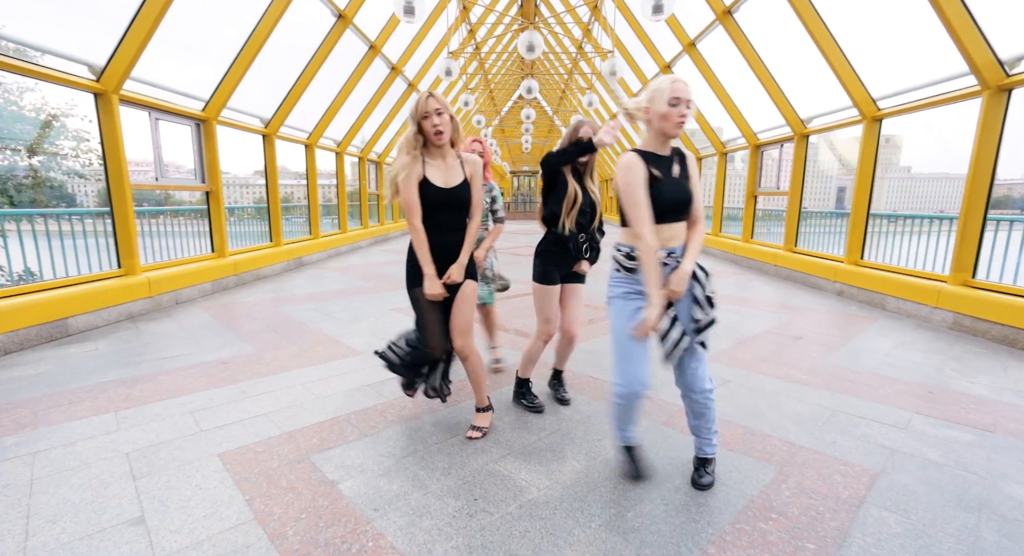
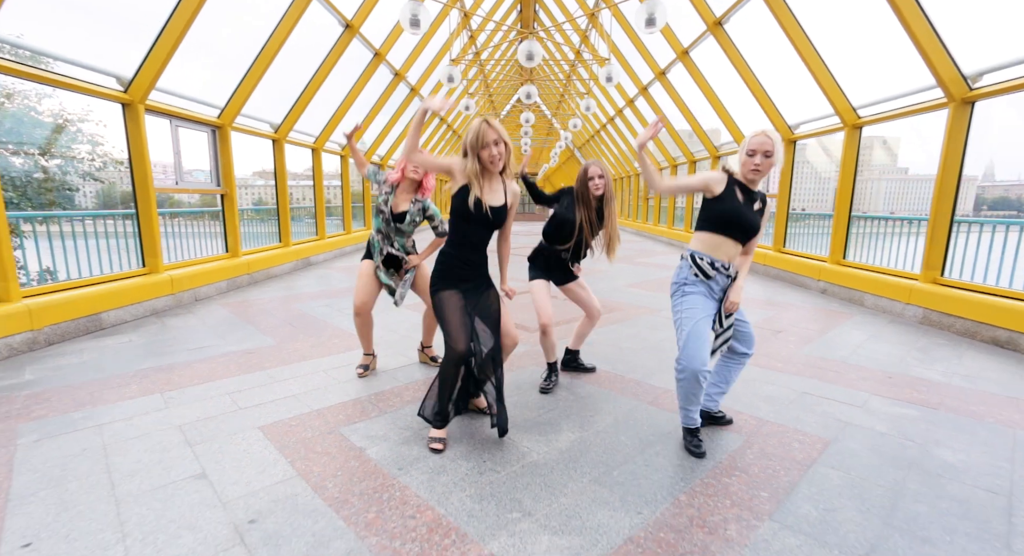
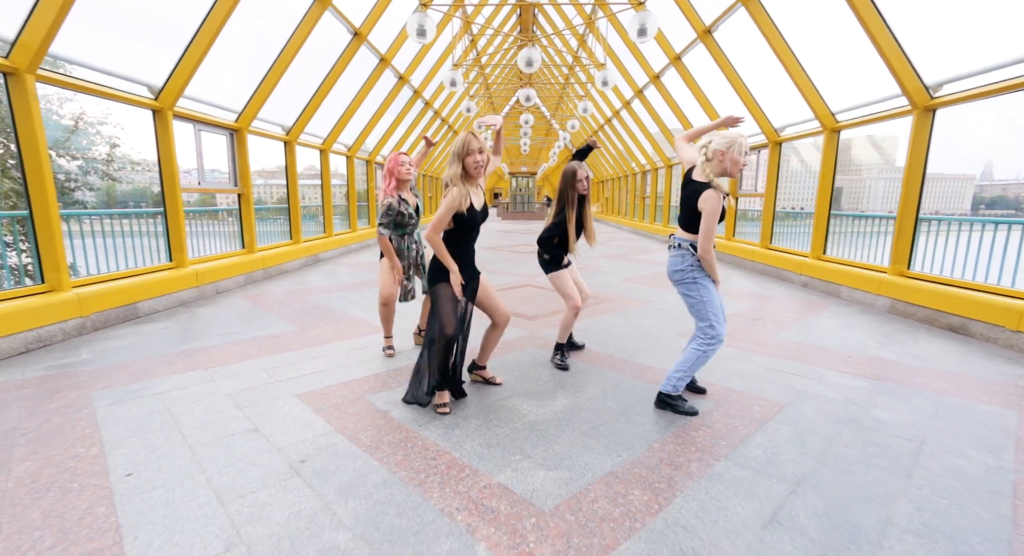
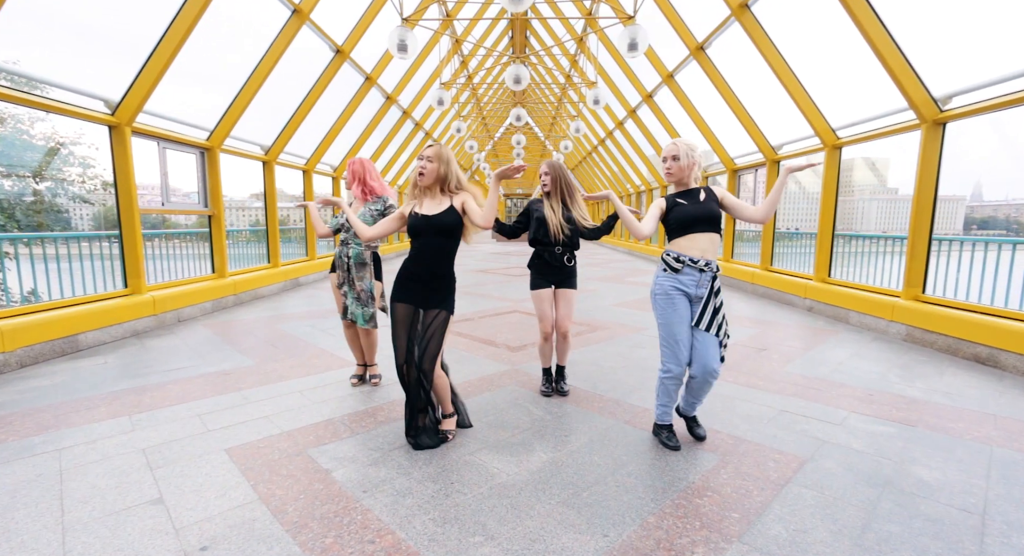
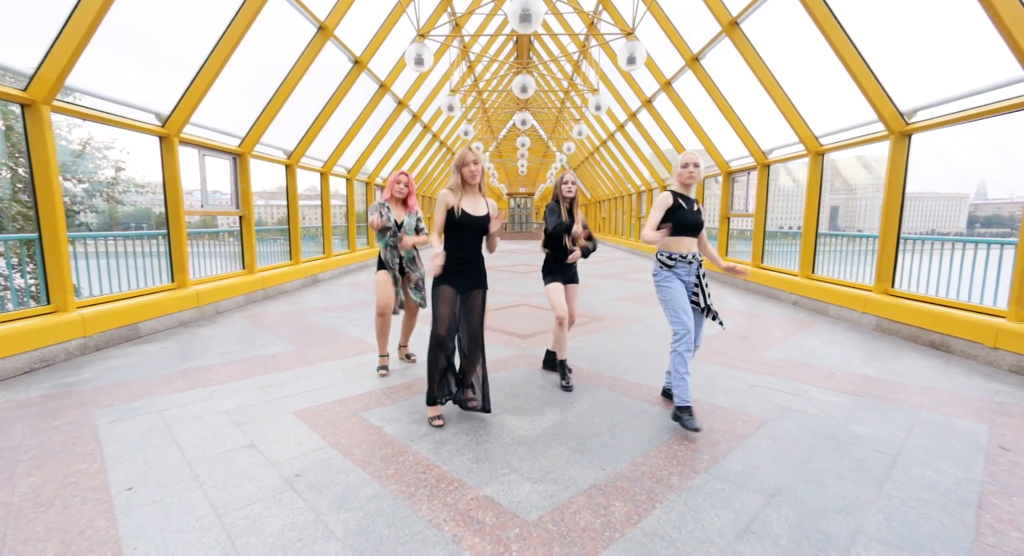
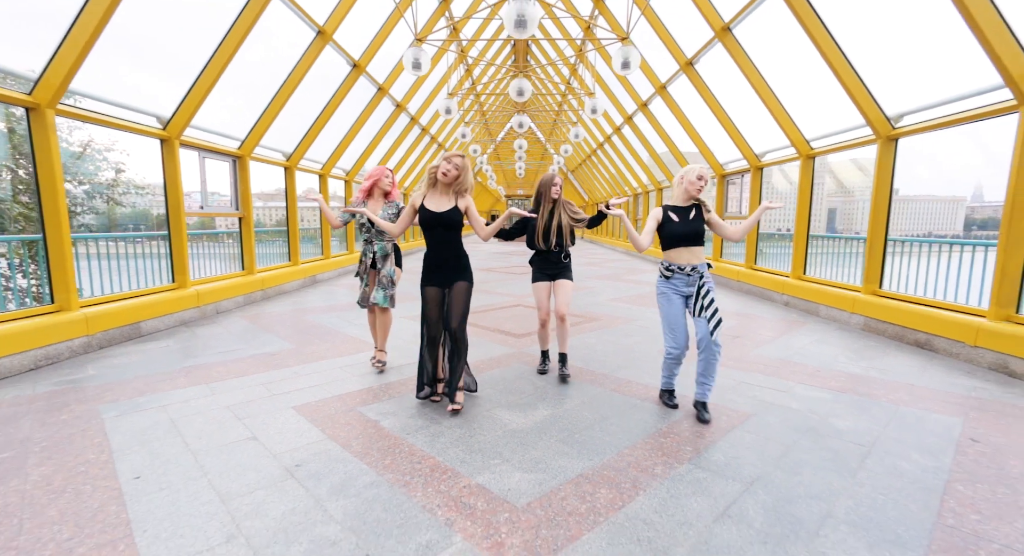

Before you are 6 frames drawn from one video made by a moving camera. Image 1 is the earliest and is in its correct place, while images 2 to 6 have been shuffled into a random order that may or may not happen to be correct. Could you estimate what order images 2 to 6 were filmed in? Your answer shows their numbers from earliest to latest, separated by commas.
2, 3, 5, 4, 6
